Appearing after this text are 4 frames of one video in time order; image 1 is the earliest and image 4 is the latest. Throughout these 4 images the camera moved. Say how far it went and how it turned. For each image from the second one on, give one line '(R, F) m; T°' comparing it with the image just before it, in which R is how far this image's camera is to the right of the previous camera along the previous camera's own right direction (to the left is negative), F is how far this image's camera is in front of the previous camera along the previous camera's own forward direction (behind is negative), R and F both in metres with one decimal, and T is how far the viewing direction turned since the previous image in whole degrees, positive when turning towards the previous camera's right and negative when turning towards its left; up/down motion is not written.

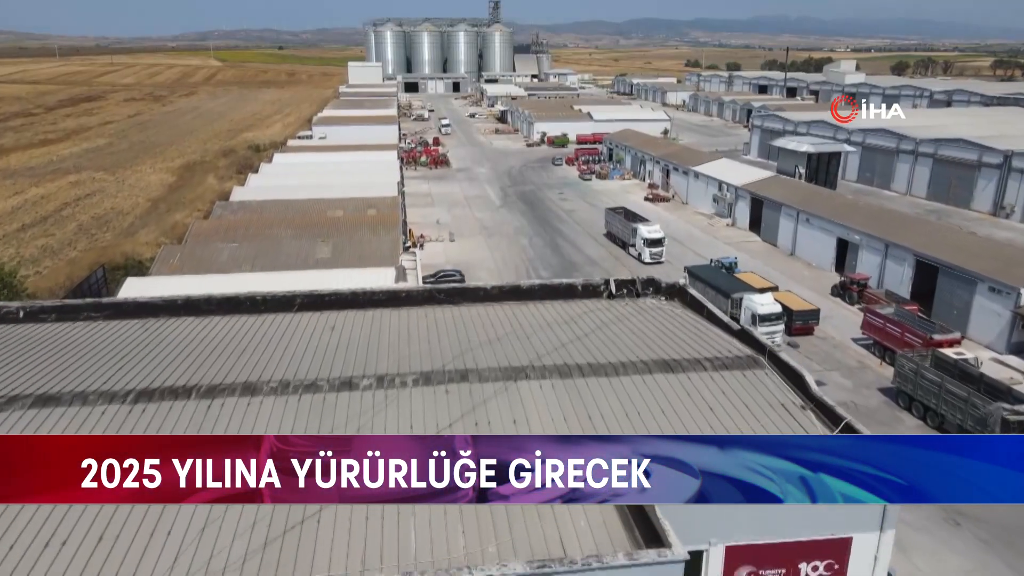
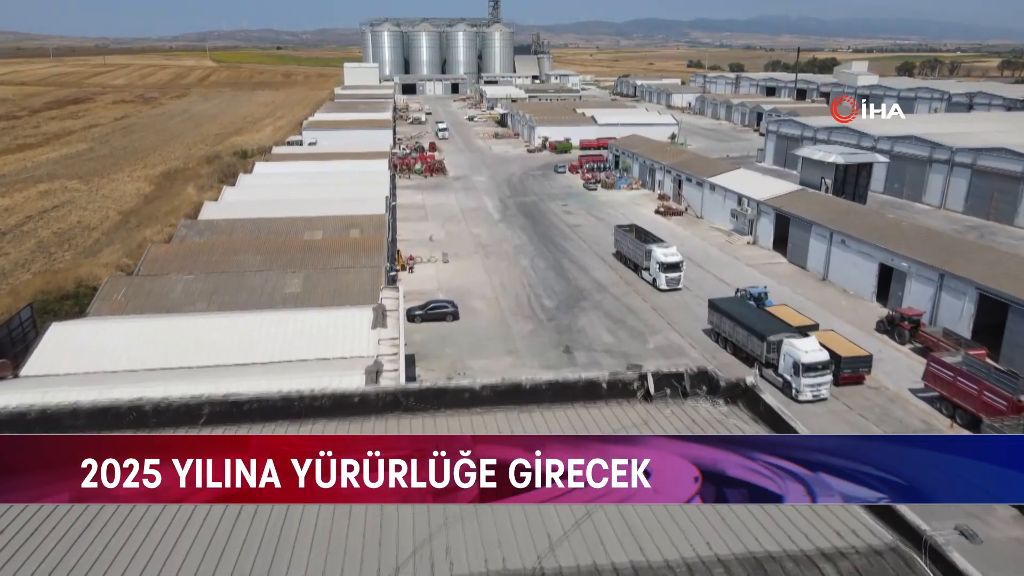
(0.0, +3.3) m; 0°
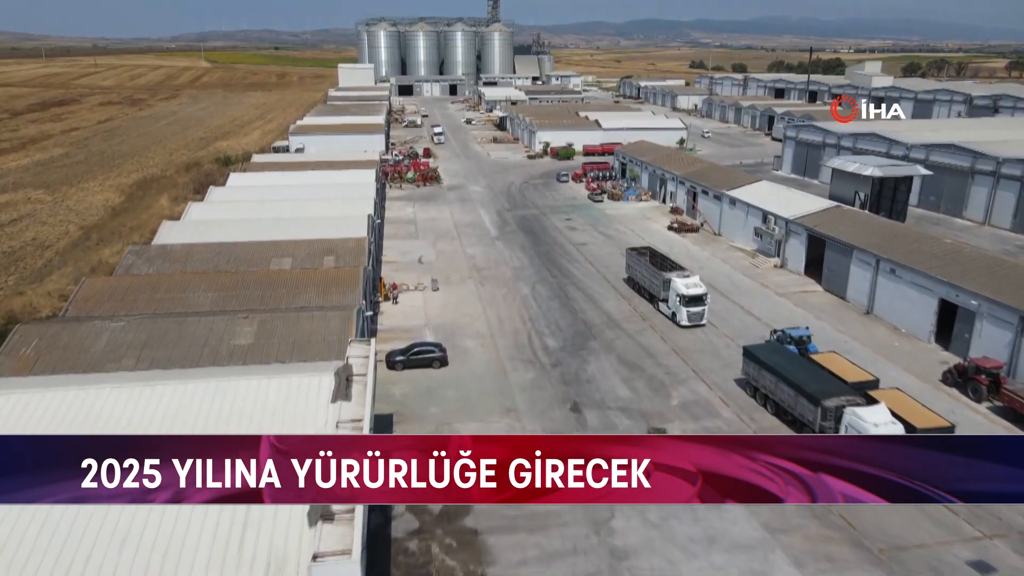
(+0.1, +3.6) m; 0°
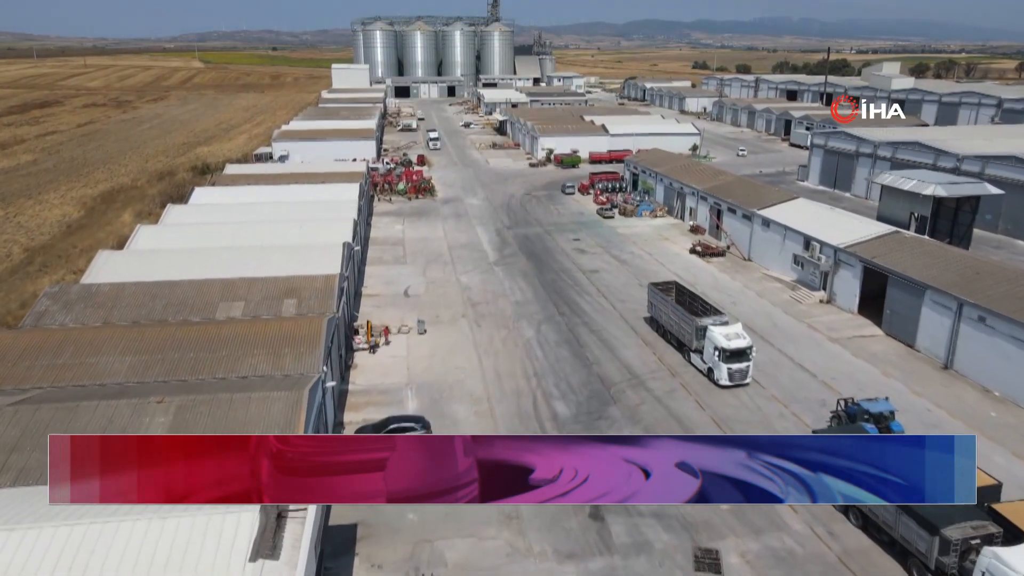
(0.0, +4.3) m; 0°
